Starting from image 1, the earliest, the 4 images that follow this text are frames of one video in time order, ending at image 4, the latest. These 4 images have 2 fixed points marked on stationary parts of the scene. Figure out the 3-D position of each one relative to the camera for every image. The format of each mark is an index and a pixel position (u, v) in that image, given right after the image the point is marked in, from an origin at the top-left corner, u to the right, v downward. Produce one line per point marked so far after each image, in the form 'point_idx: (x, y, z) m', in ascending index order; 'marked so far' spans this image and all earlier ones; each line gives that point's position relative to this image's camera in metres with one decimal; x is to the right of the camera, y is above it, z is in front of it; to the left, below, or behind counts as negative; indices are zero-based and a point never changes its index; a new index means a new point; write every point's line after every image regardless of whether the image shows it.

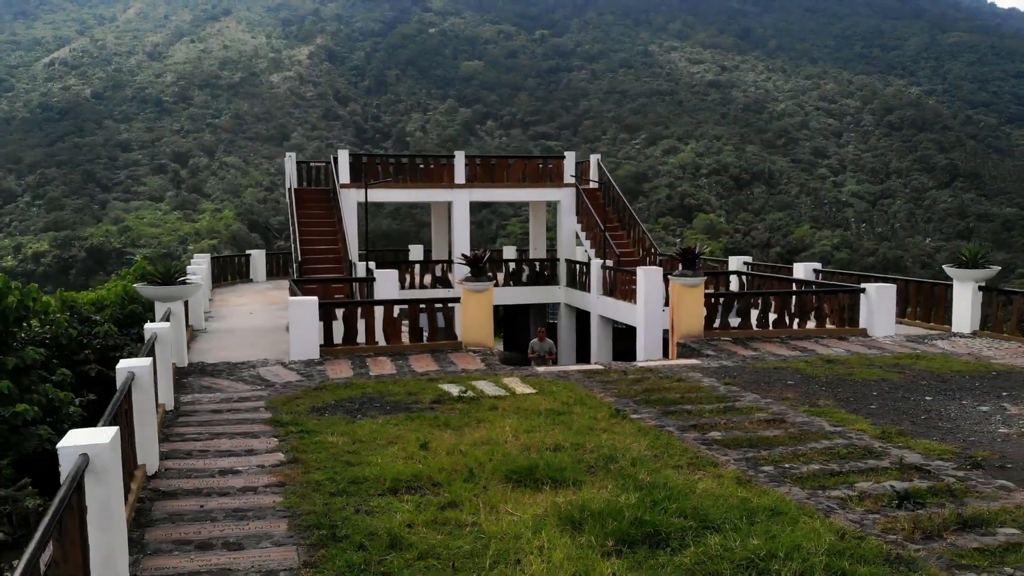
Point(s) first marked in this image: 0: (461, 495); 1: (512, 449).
0: (-0.3, -1.4, +5.6) m
1: (0.0, -1.3, +6.4) m
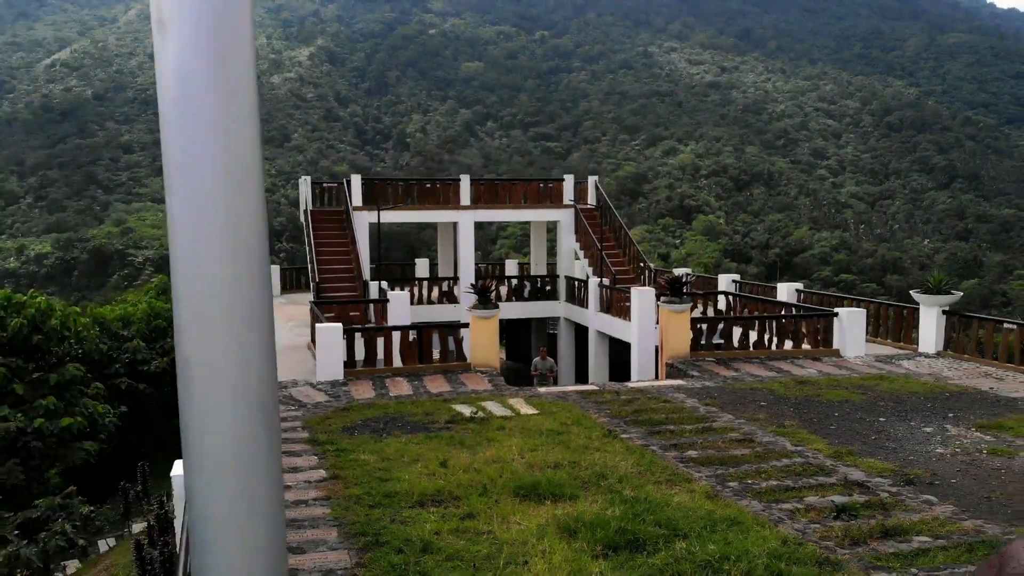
0: (-0.3, -1.5, +5.9) m
1: (0.0, -1.4, +6.8) m
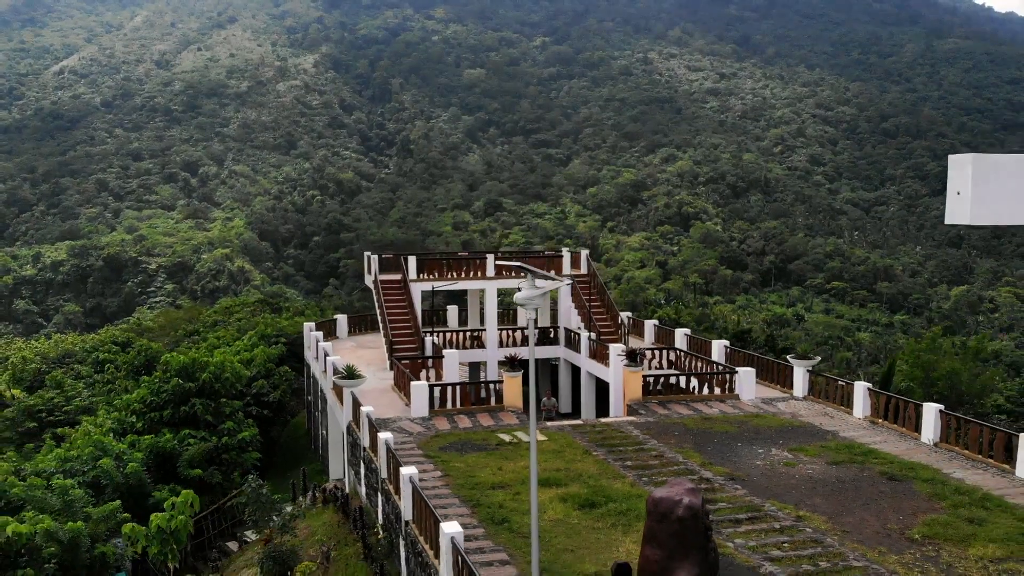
0: (-0.1, -2.1, +8.2) m
1: (+0.2, -2.0, +9.0) m
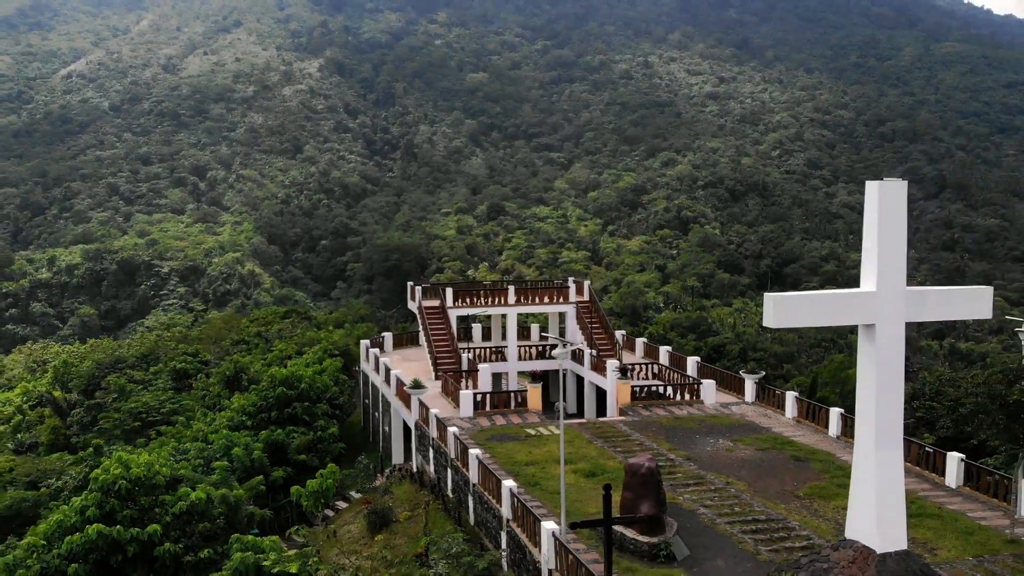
0: (+0.1, -2.4, +10.3) m
1: (+0.4, -2.3, +11.2) m
